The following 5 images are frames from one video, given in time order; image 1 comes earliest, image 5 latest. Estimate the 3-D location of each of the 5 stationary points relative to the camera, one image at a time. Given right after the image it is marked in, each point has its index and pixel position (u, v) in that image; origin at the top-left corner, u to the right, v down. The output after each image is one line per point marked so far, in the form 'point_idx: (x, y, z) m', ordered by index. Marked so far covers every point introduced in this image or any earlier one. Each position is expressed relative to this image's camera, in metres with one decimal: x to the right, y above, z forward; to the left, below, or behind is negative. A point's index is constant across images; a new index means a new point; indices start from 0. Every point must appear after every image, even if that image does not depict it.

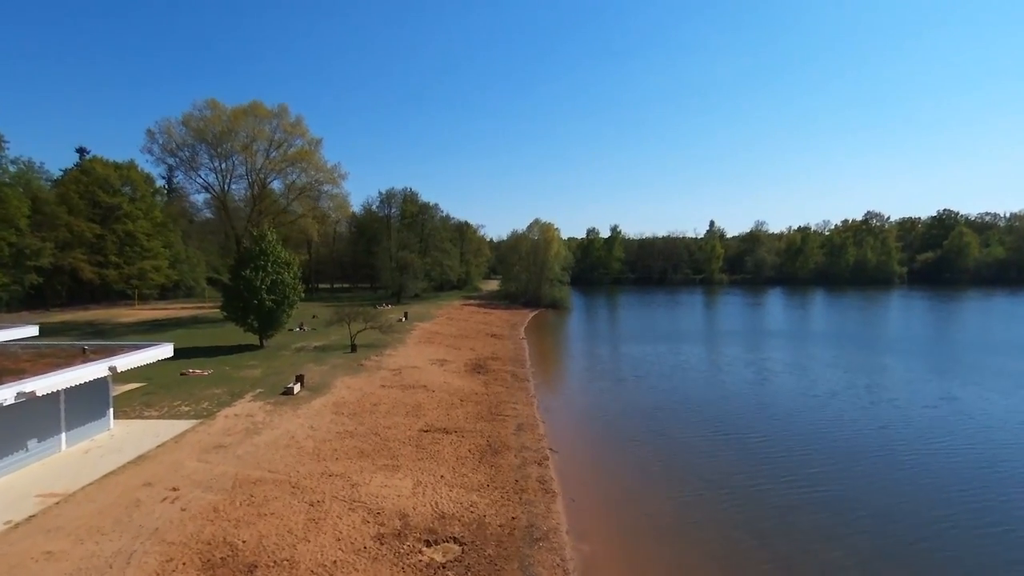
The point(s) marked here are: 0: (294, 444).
0: (-4.8, -3.5, +15.8) m
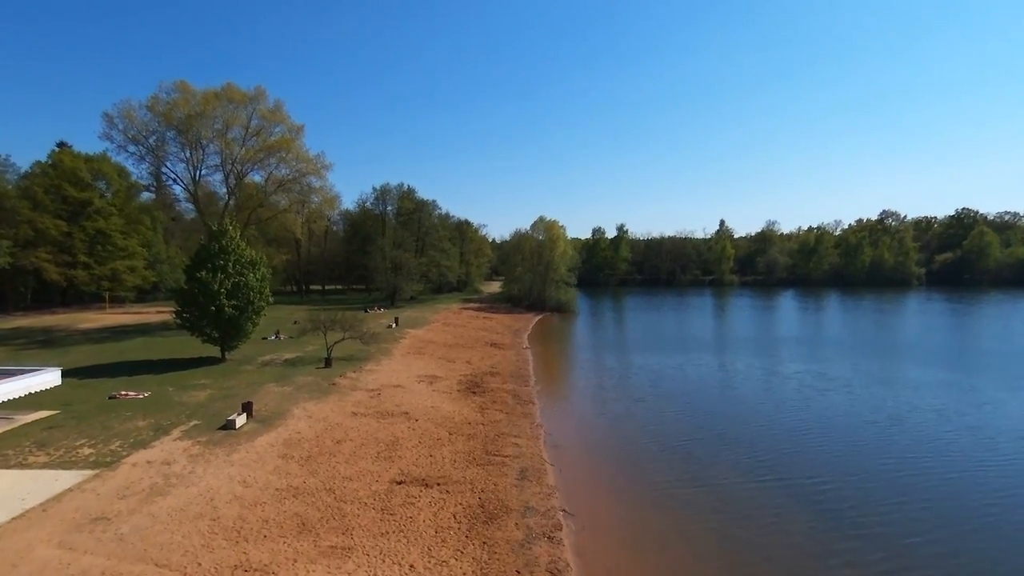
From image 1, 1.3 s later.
0: (-4.9, -3.6, +11.4) m
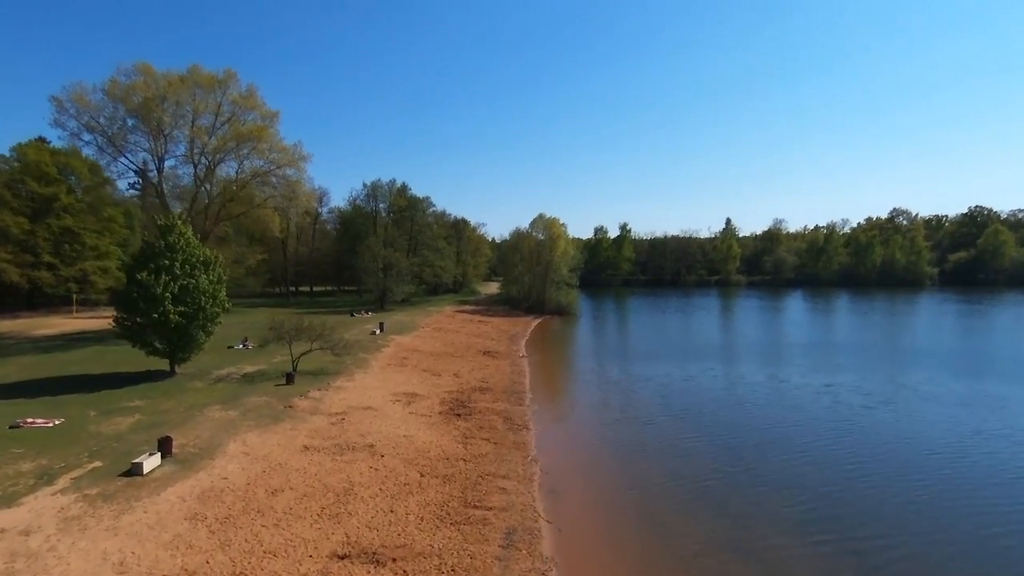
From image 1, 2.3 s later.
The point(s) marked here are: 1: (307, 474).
0: (-5.1, -3.7, +7.8) m
1: (-4.0, -3.6, +13.7) m
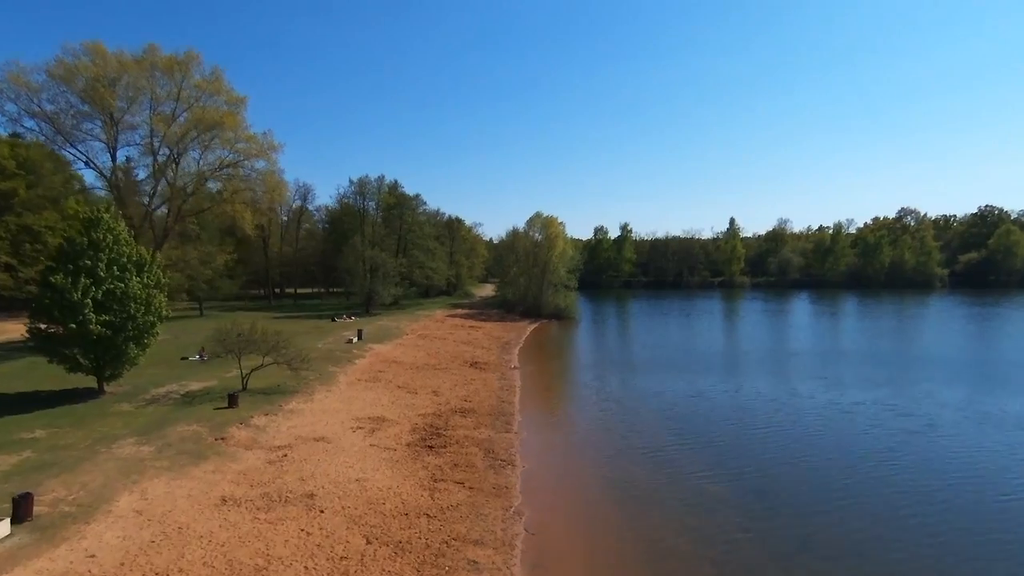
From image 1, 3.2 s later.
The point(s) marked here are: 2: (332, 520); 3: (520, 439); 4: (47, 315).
0: (-5.5, -3.8, +4.4) m
1: (-4.4, -3.7, +10.3) m
2: (-3.0, -3.8, +11.7) m
3: (+0.2, -3.9, +18.0) m
4: (-12.1, -0.7, +18.7) m
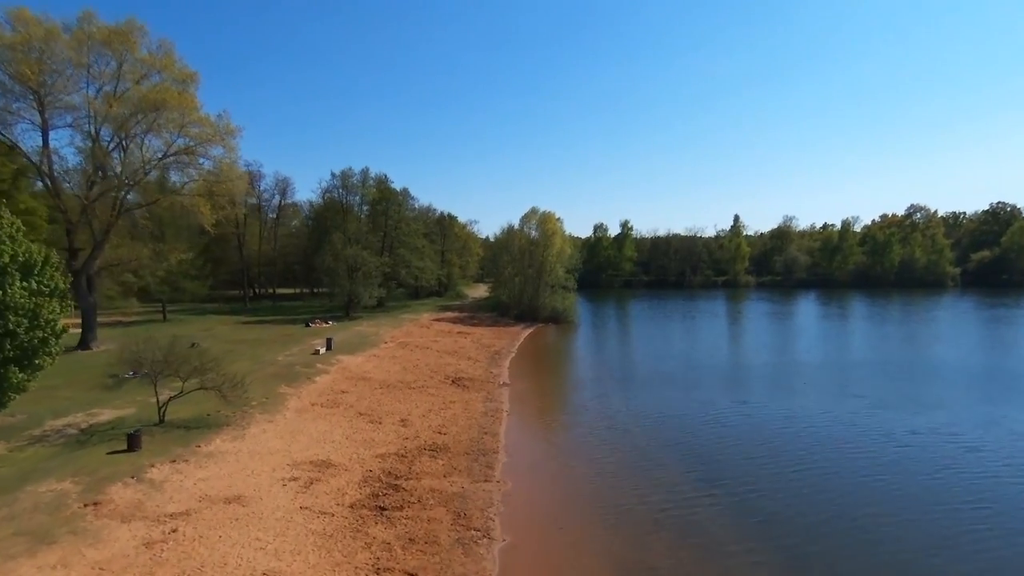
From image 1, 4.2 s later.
0: (-5.9, -4.0, +0.4) m
1: (-4.7, -3.9, +6.3) m
2: (-3.3, -4.0, +7.7) m
3: (-0.1, -4.0, +14.0) m
4: (-12.5, -0.9, +14.6) m
